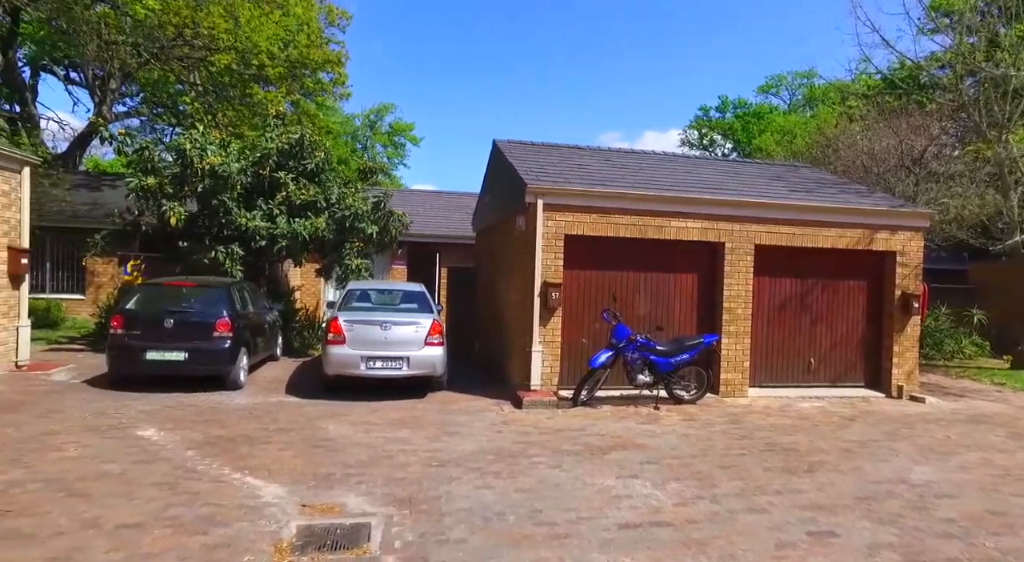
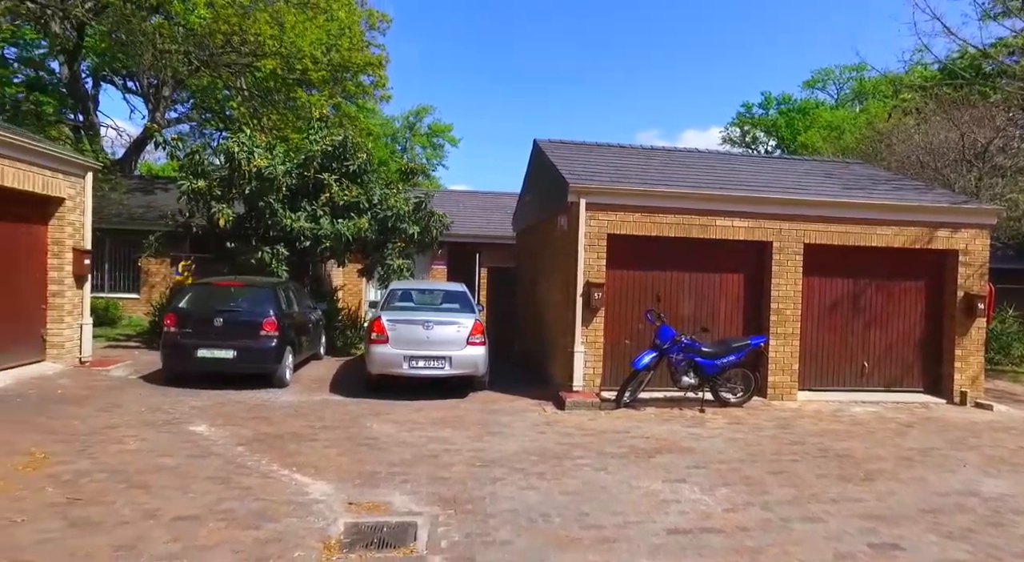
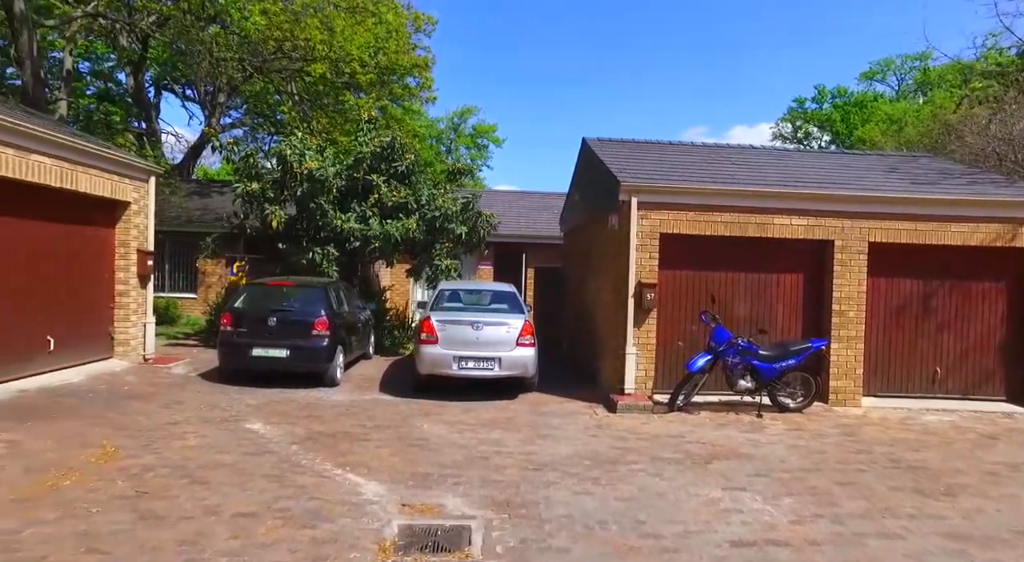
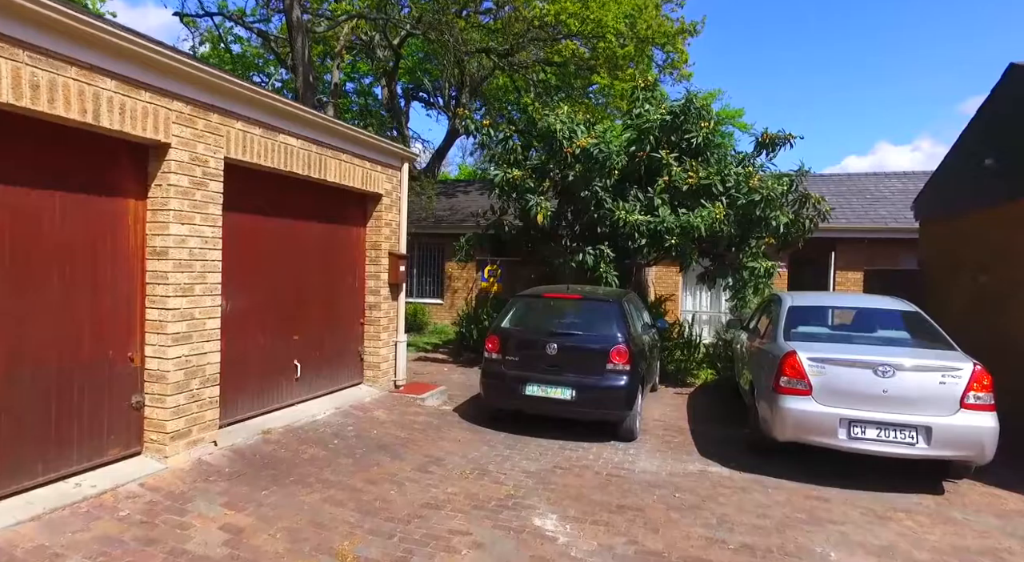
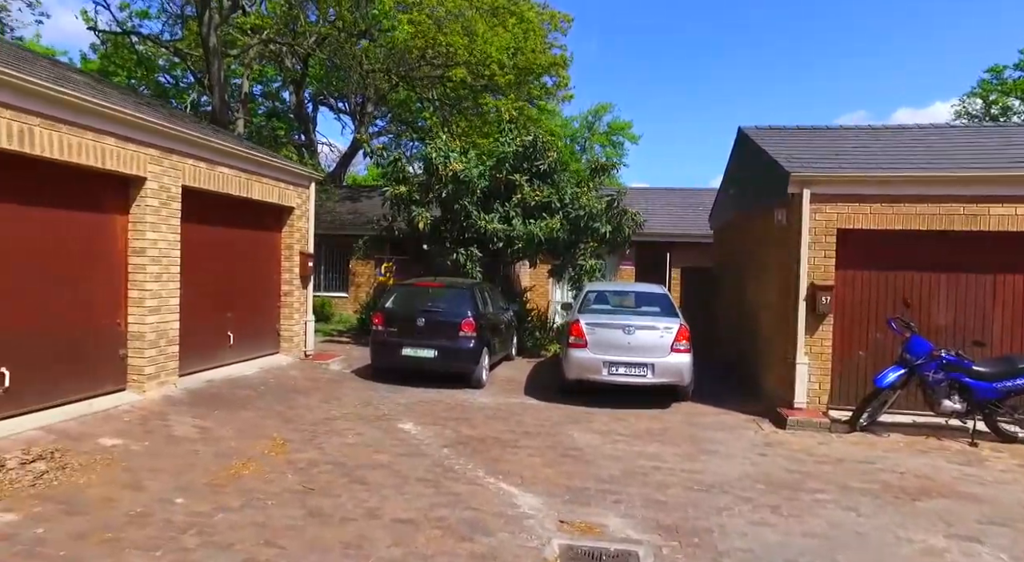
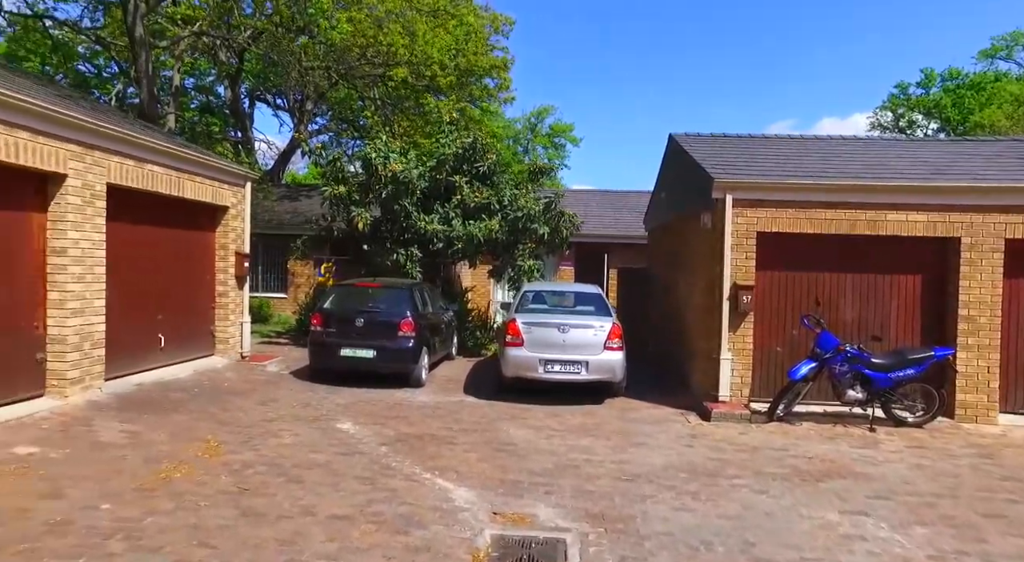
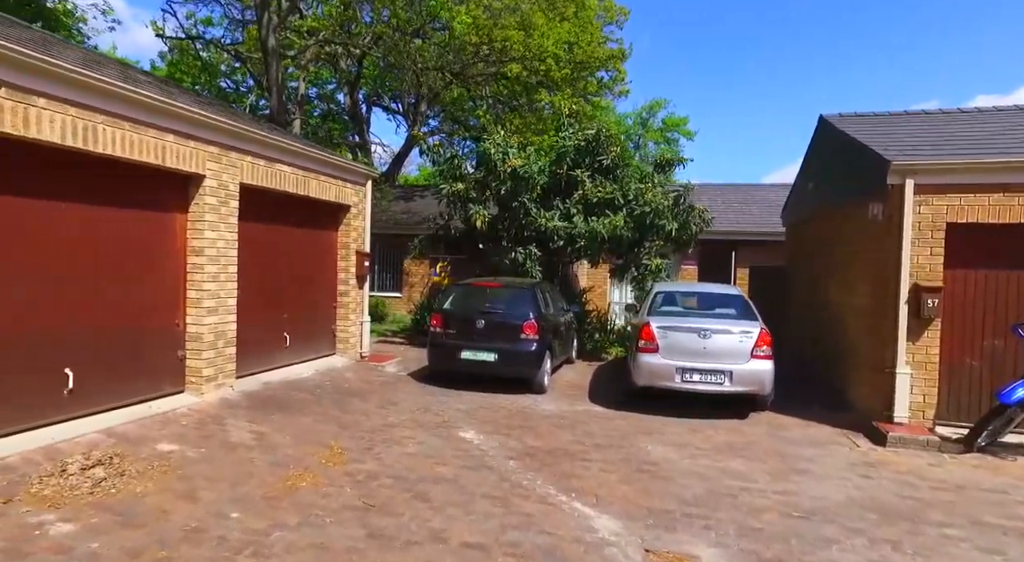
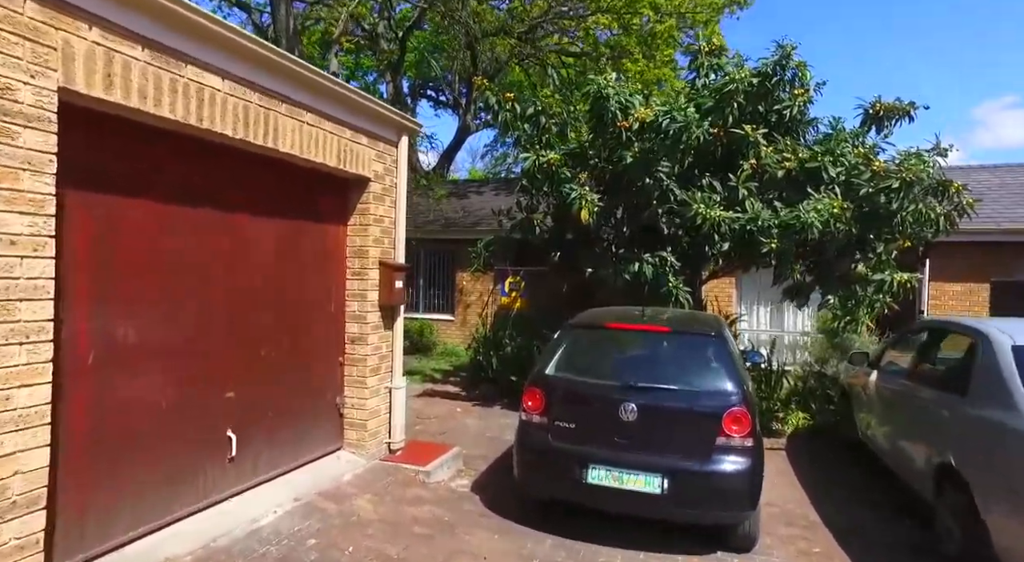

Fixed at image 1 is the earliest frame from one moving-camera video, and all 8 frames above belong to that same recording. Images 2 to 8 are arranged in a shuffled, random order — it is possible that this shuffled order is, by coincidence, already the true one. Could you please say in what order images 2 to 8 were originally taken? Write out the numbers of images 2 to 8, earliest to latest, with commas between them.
2, 3, 6, 5, 7, 4, 8
